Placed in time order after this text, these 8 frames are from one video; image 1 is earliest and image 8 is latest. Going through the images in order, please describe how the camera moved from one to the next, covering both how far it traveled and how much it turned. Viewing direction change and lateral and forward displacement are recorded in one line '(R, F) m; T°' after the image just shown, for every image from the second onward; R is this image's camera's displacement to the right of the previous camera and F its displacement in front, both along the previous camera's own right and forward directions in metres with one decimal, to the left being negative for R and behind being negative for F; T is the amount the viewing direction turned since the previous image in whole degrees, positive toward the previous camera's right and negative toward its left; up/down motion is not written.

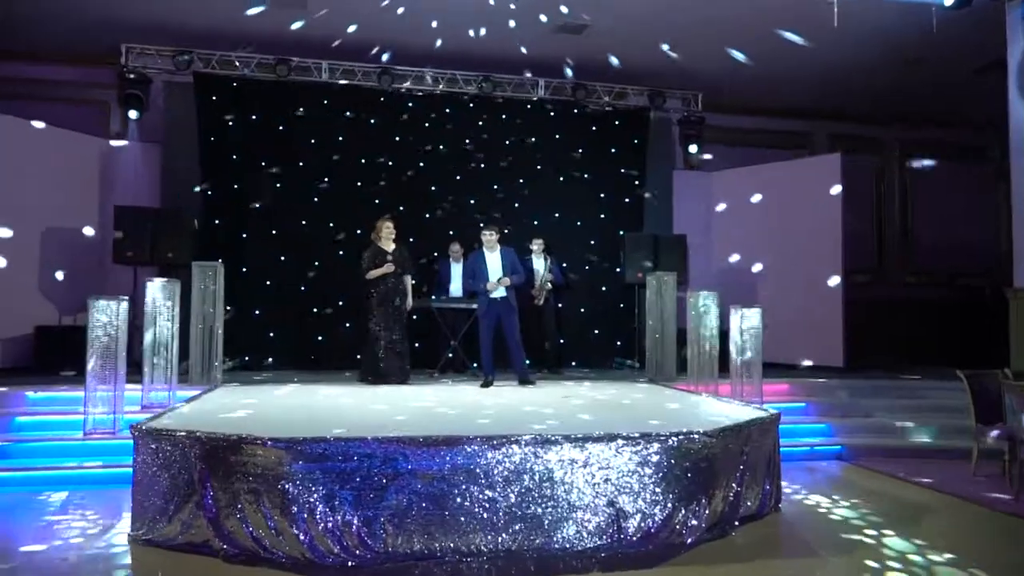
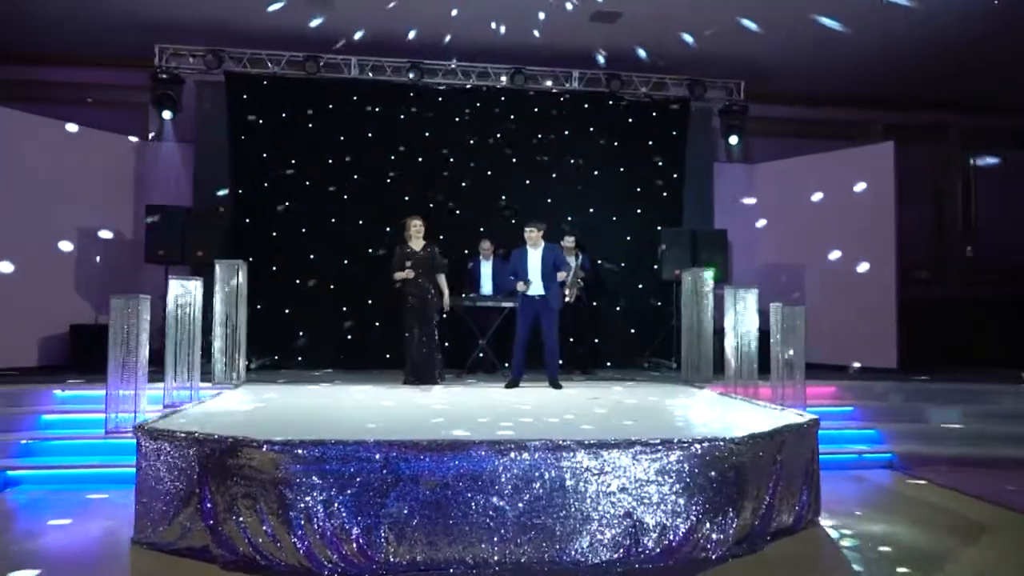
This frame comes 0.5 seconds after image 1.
(+0.2, +0.2) m; -4°
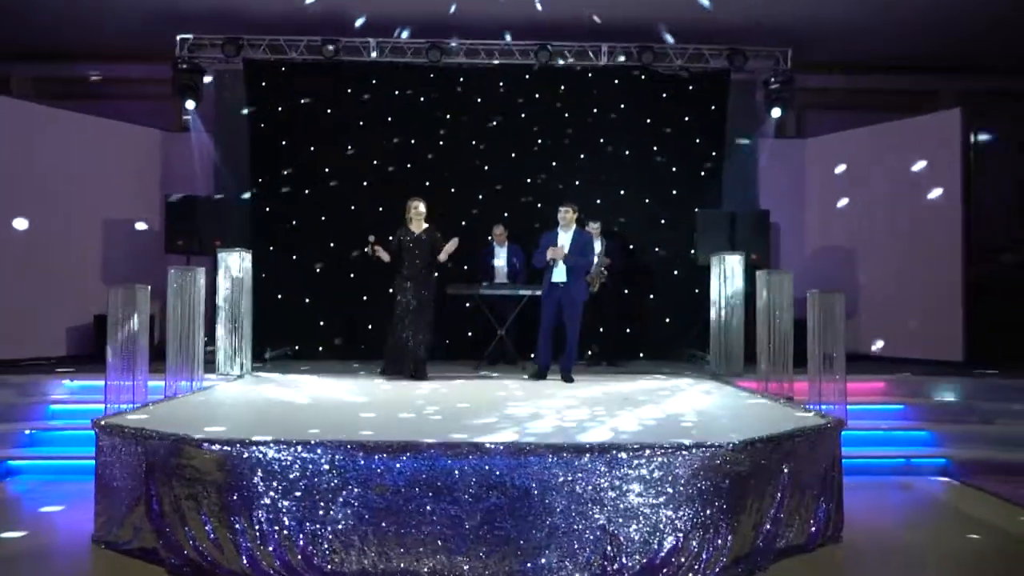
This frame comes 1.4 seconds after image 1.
(+0.5, +0.4) m; -6°
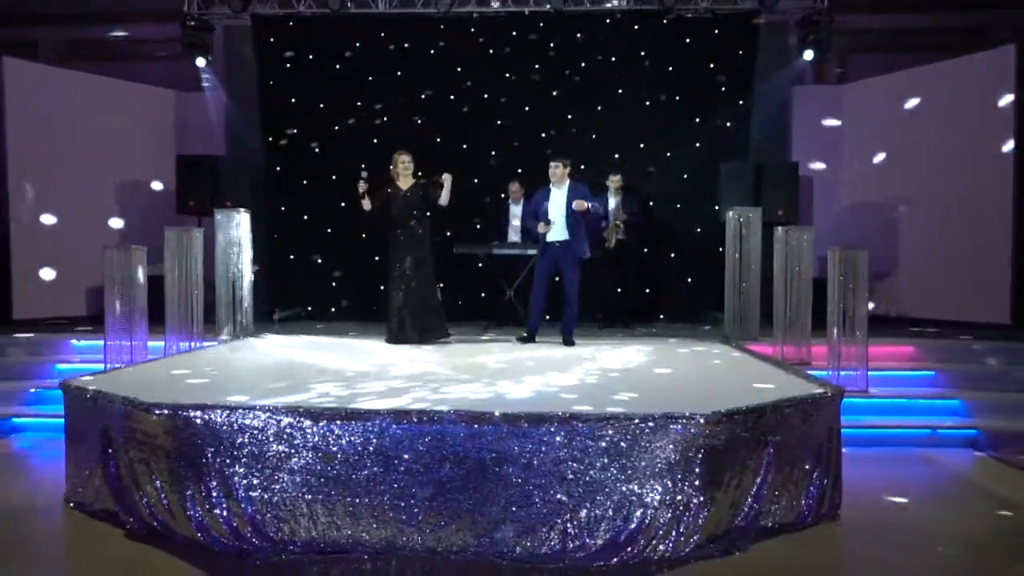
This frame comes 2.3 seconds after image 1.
(+0.4, +0.2) m; -4°
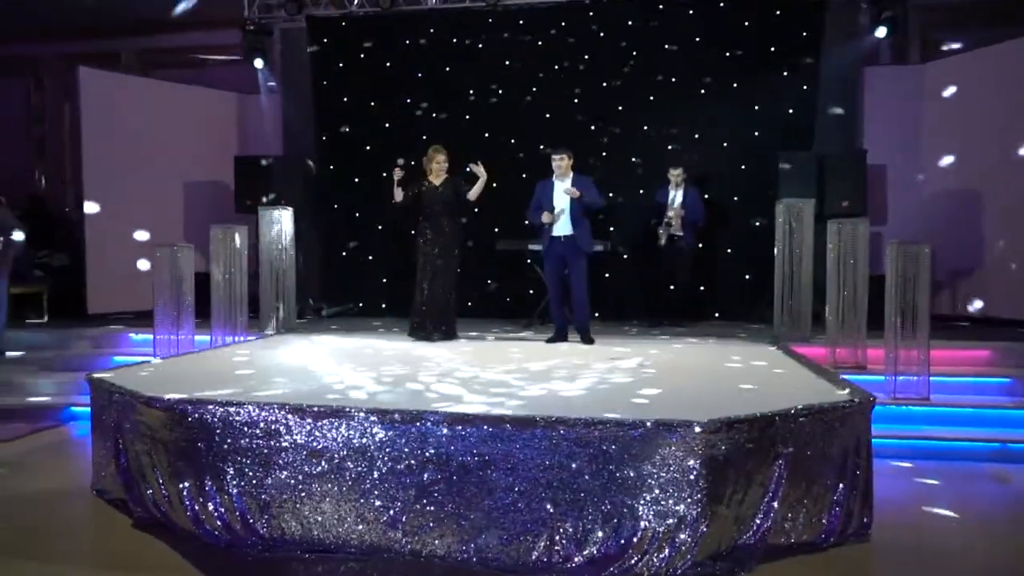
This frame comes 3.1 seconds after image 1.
(+0.4, +0.2) m; -7°
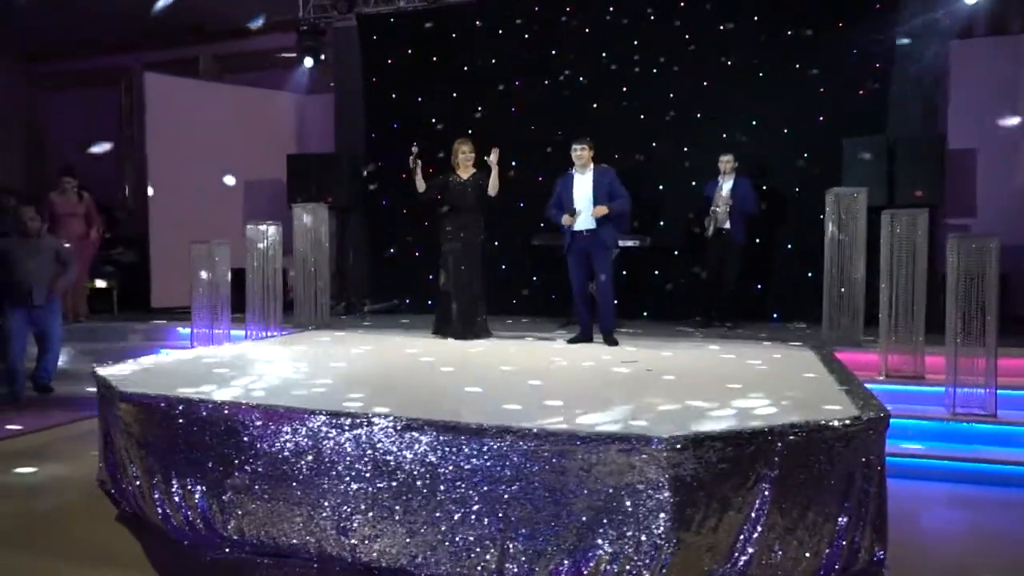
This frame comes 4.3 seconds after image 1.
(+0.5, +0.2) m; -8°
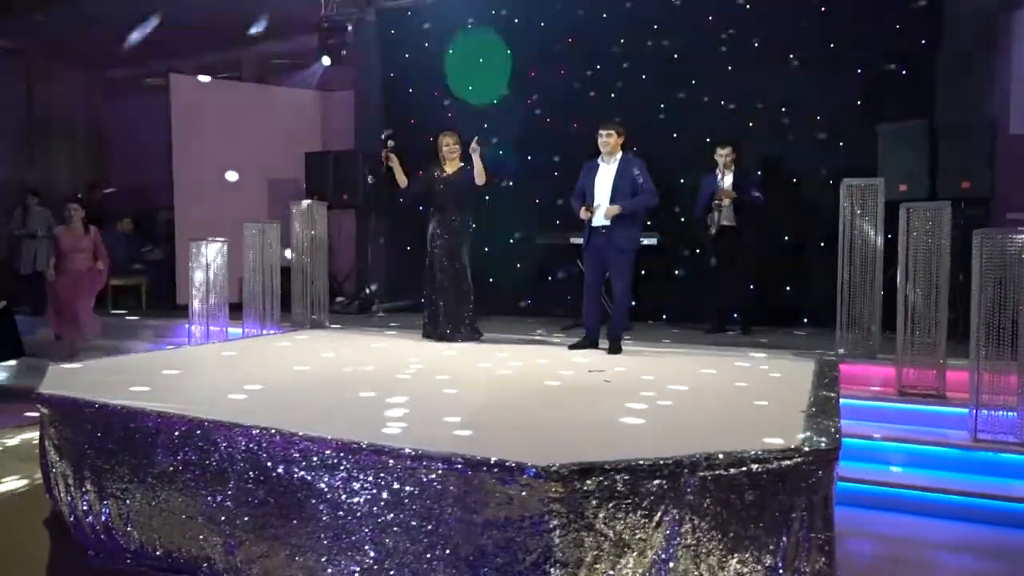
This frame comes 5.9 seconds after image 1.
(+0.6, +0.3) m; -6°
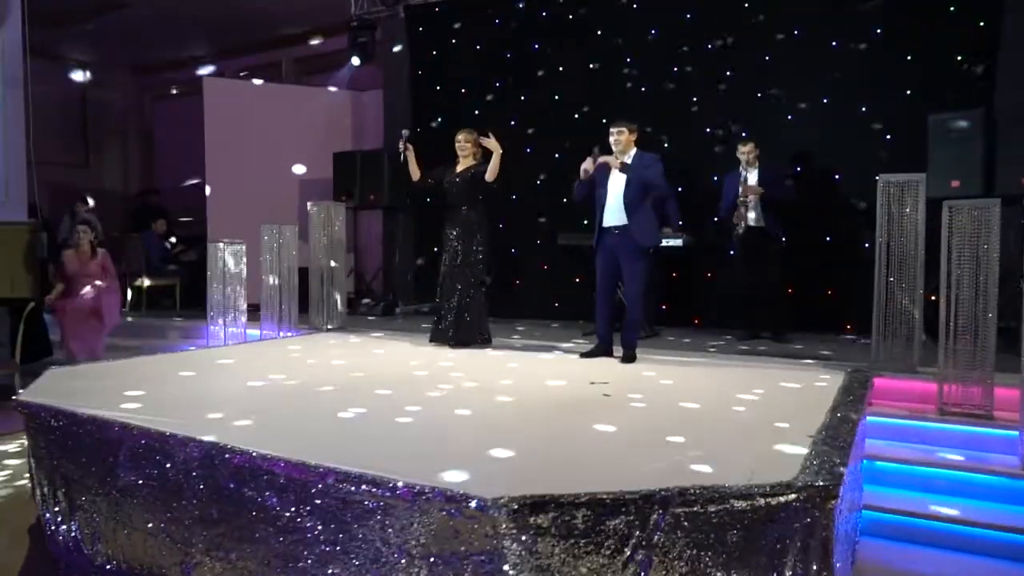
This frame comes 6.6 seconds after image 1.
(+0.3, +0.2) m; -5°
